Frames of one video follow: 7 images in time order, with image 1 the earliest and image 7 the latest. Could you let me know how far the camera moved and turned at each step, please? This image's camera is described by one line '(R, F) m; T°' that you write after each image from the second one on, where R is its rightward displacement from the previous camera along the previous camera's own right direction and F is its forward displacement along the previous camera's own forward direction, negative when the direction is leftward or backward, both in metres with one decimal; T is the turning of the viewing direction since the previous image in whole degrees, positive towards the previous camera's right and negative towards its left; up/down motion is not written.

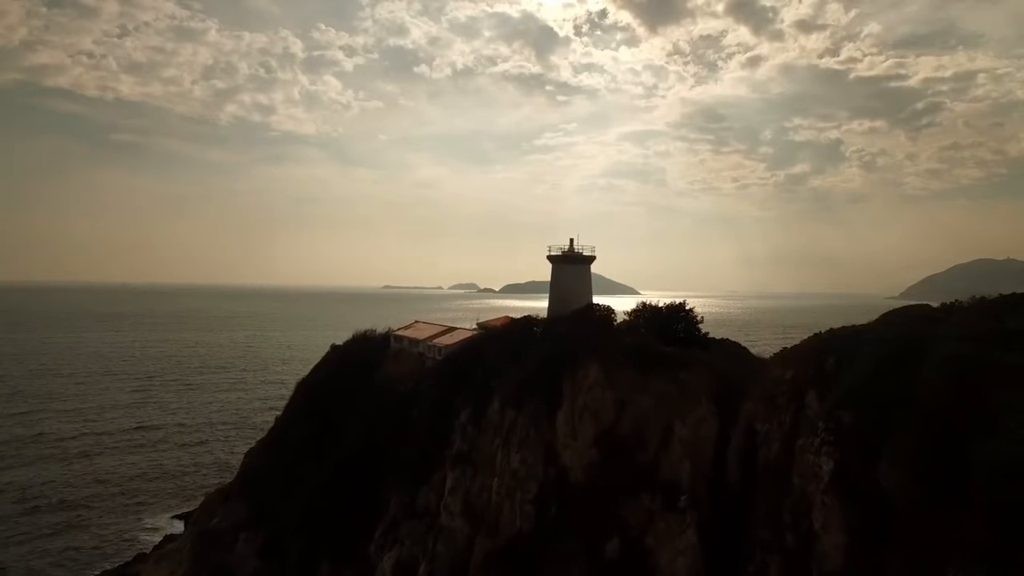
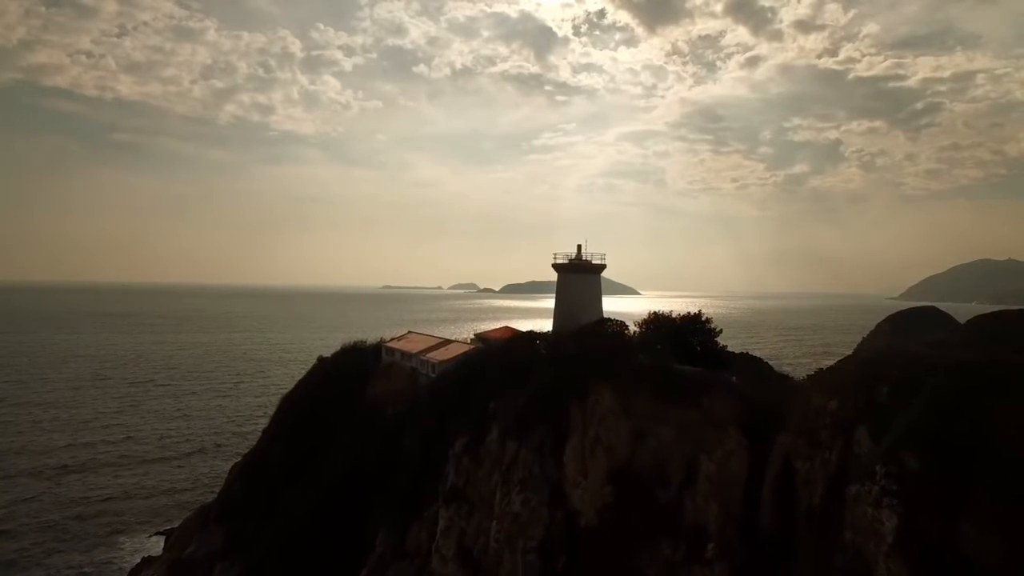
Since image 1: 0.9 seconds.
(-0.1, +1.5) m; 0°
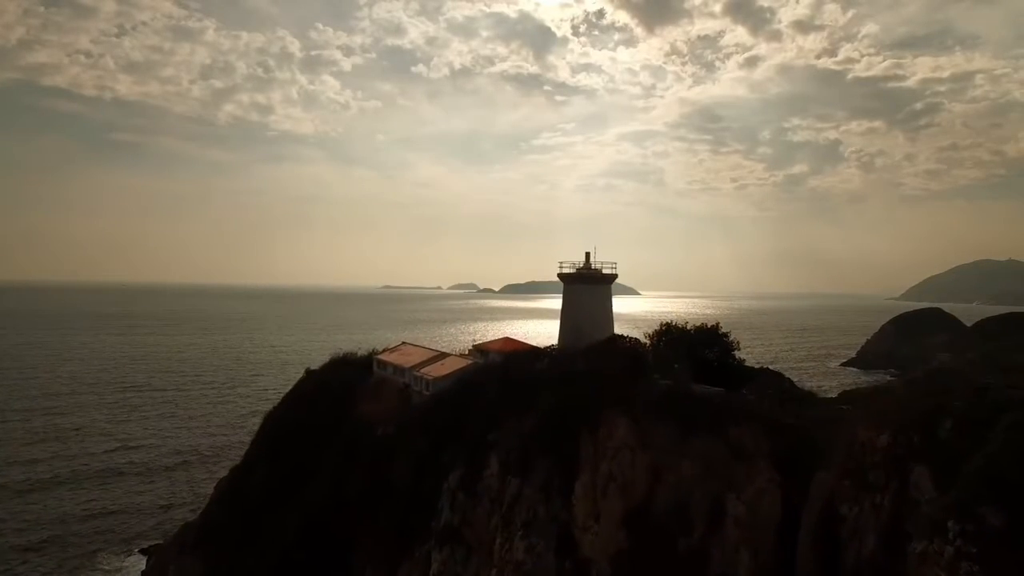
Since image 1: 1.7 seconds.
(-0.6, +0.5) m; 0°
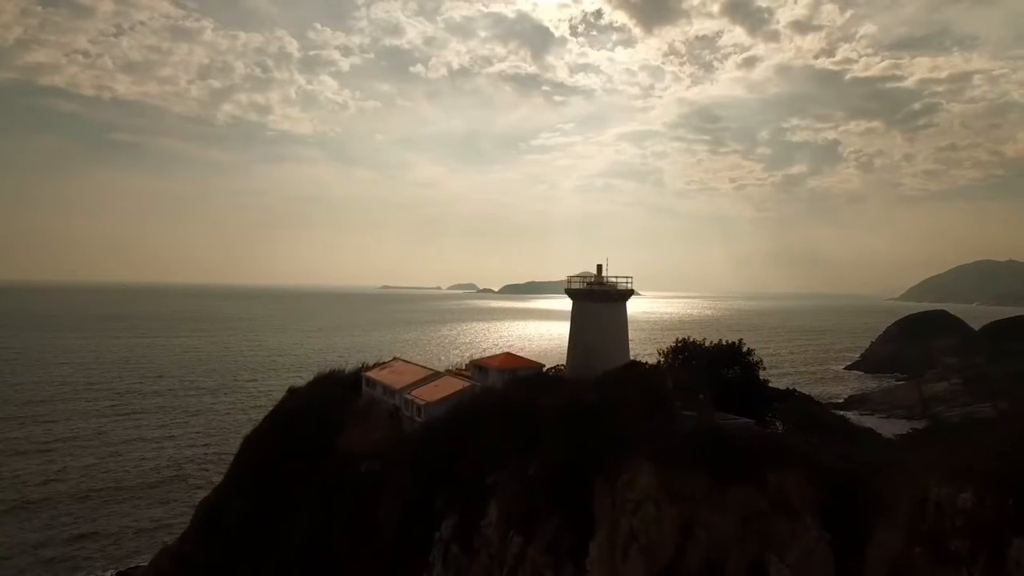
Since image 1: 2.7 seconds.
(-1.6, -0.6) m; 0°
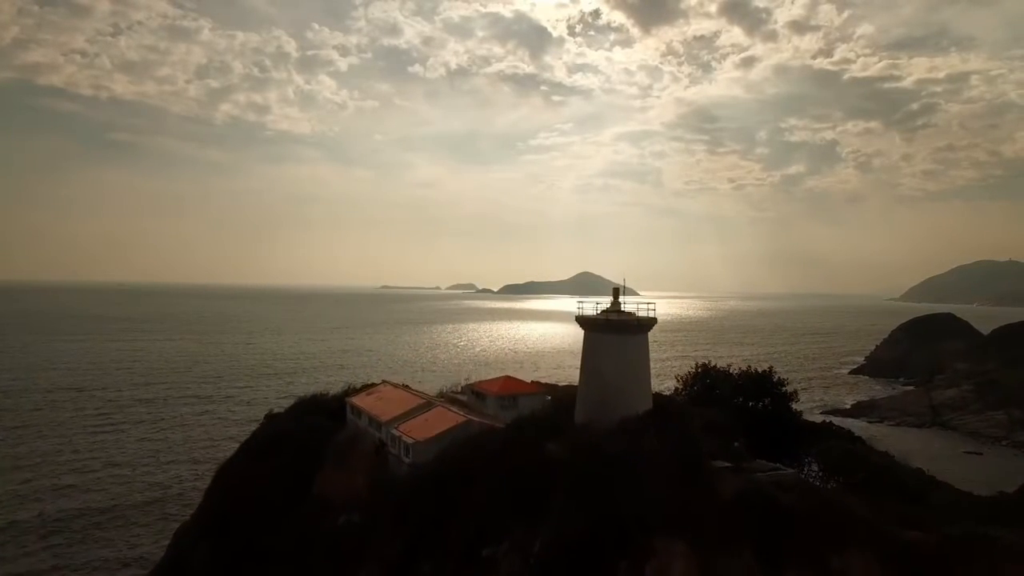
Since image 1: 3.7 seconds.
(-0.1, +2.2) m; 0°
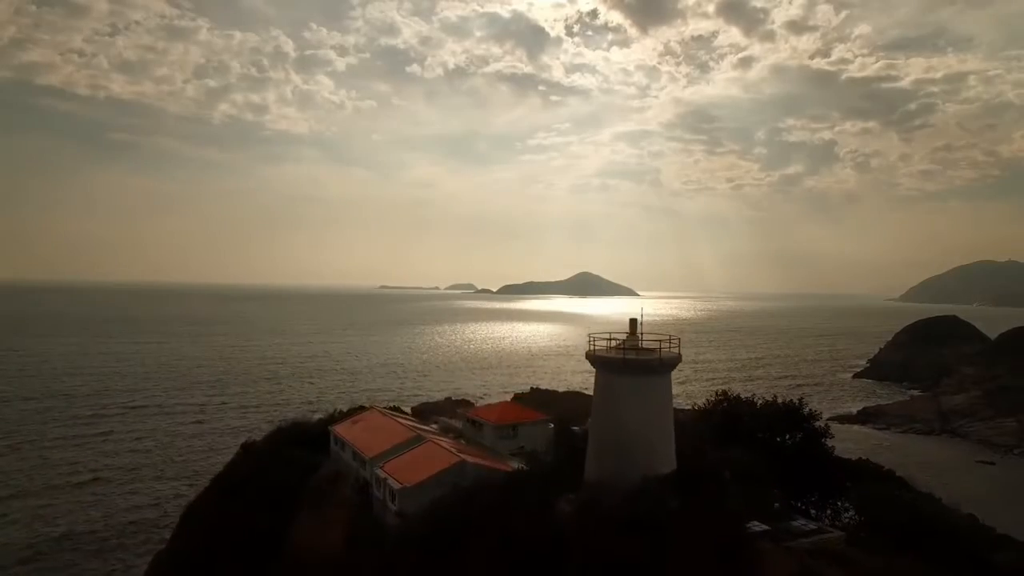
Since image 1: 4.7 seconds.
(0.0, +1.8) m; 0°
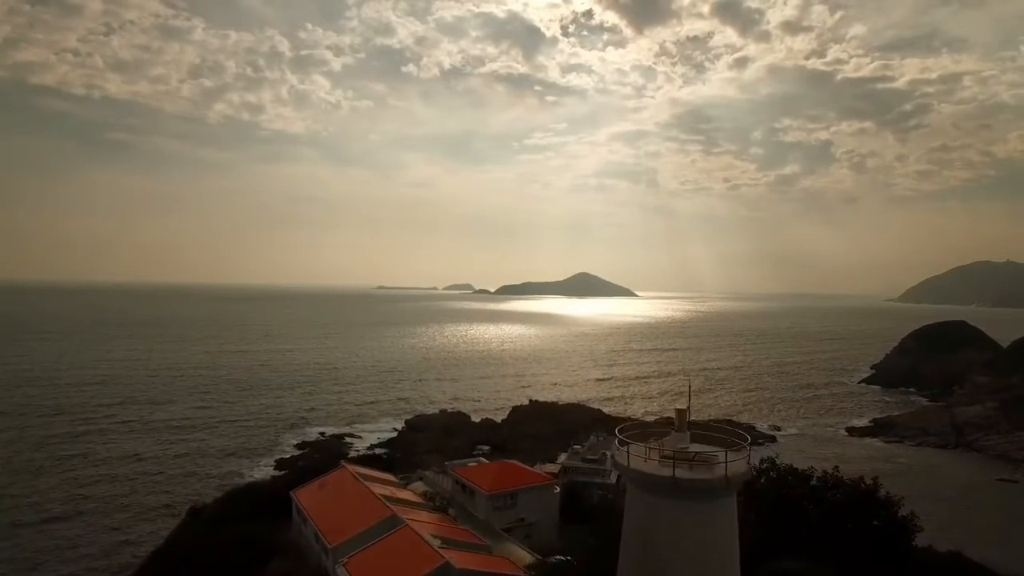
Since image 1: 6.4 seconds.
(0.0, +3.2) m; 0°
